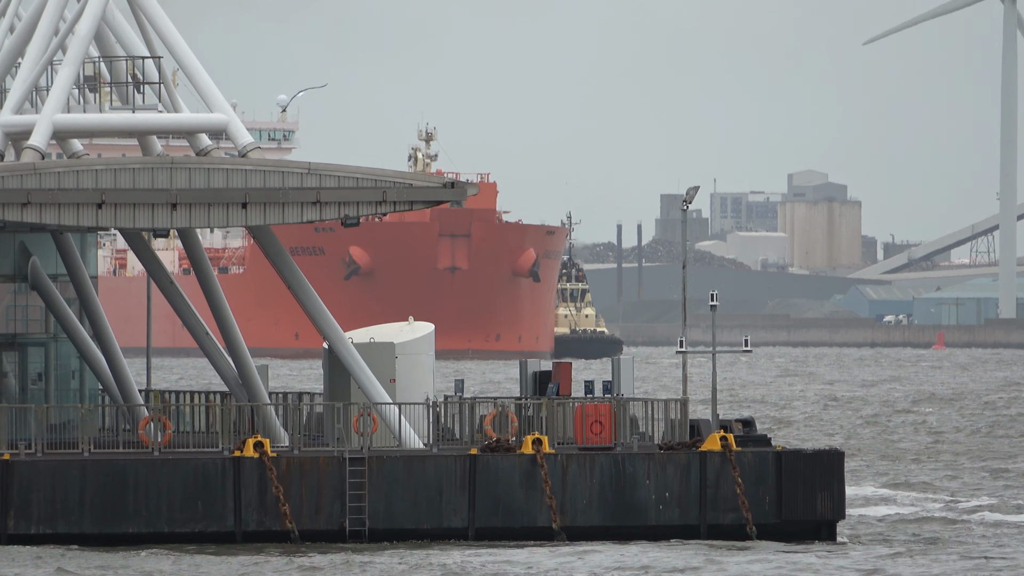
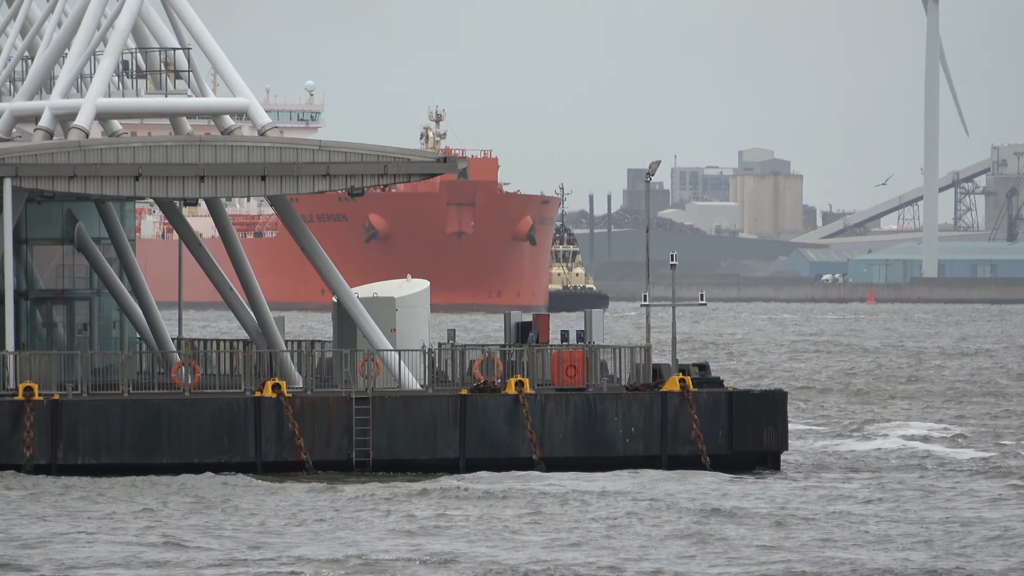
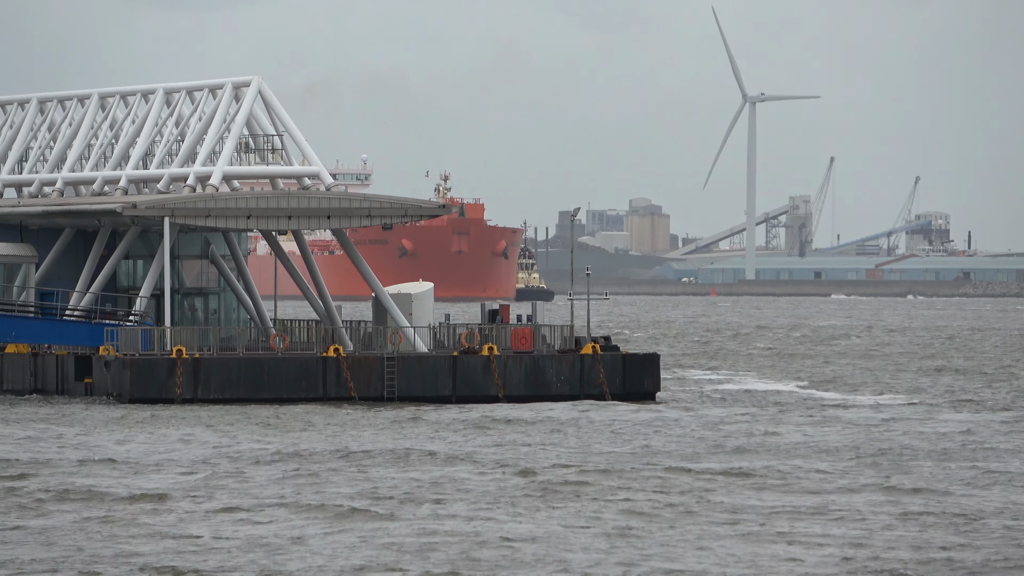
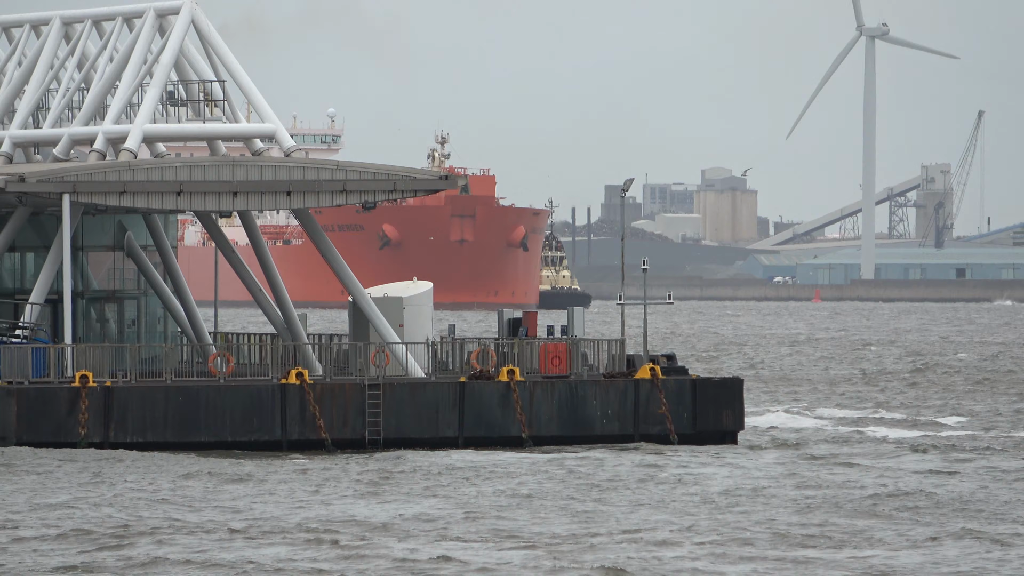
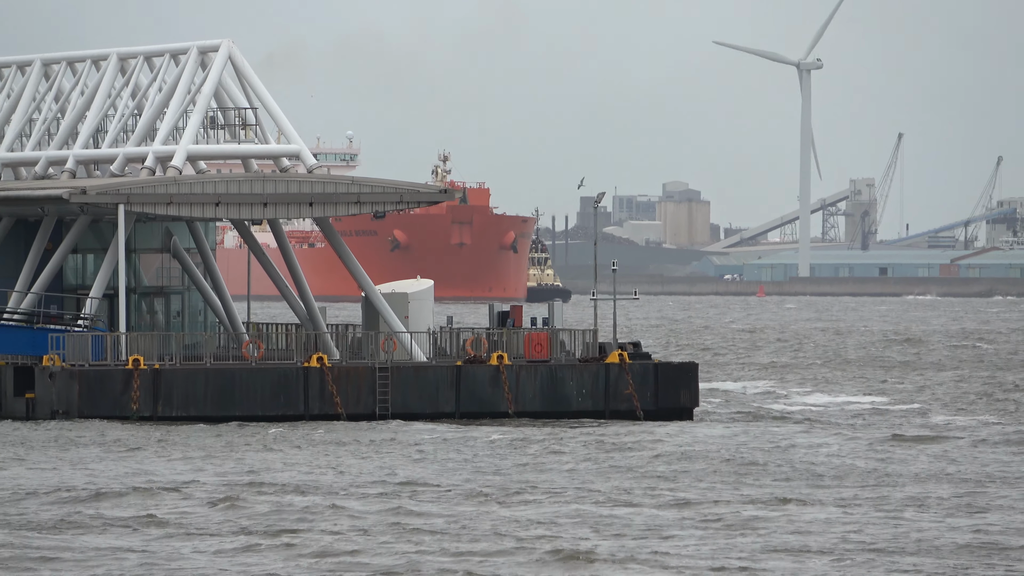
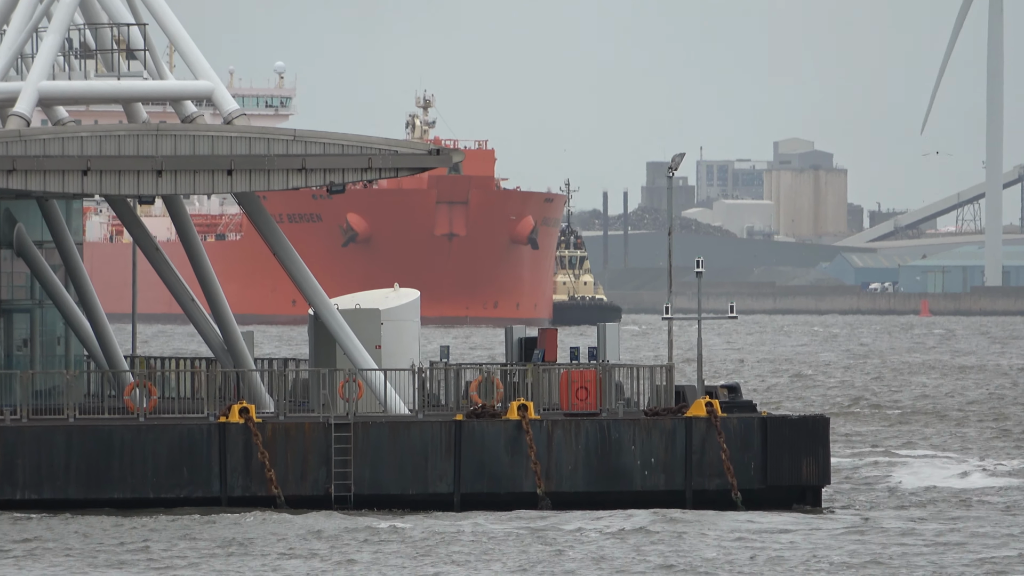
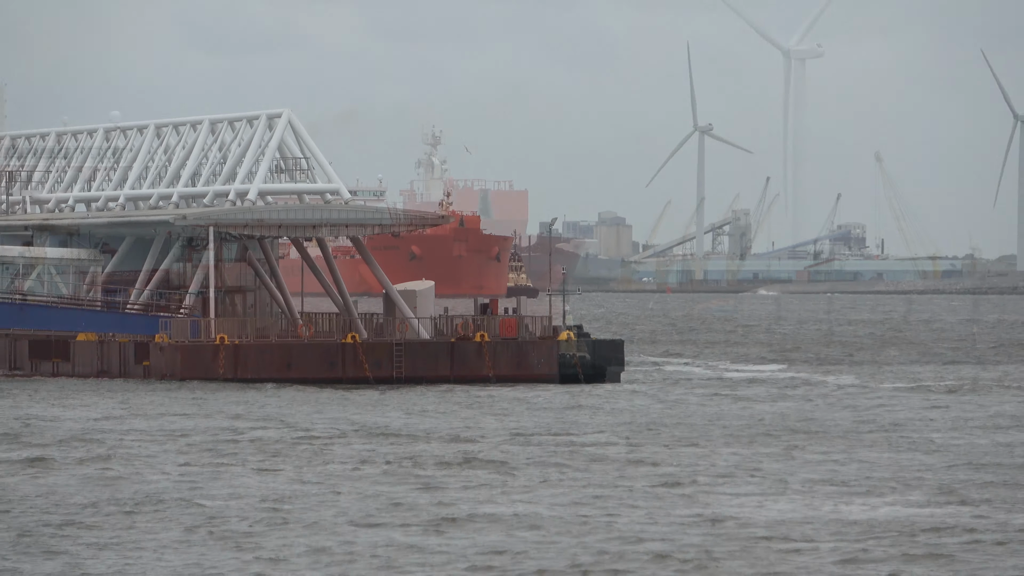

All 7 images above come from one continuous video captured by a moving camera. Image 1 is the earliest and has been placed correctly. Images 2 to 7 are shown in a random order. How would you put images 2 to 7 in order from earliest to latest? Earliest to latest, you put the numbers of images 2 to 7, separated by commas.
6, 2, 4, 5, 3, 7
